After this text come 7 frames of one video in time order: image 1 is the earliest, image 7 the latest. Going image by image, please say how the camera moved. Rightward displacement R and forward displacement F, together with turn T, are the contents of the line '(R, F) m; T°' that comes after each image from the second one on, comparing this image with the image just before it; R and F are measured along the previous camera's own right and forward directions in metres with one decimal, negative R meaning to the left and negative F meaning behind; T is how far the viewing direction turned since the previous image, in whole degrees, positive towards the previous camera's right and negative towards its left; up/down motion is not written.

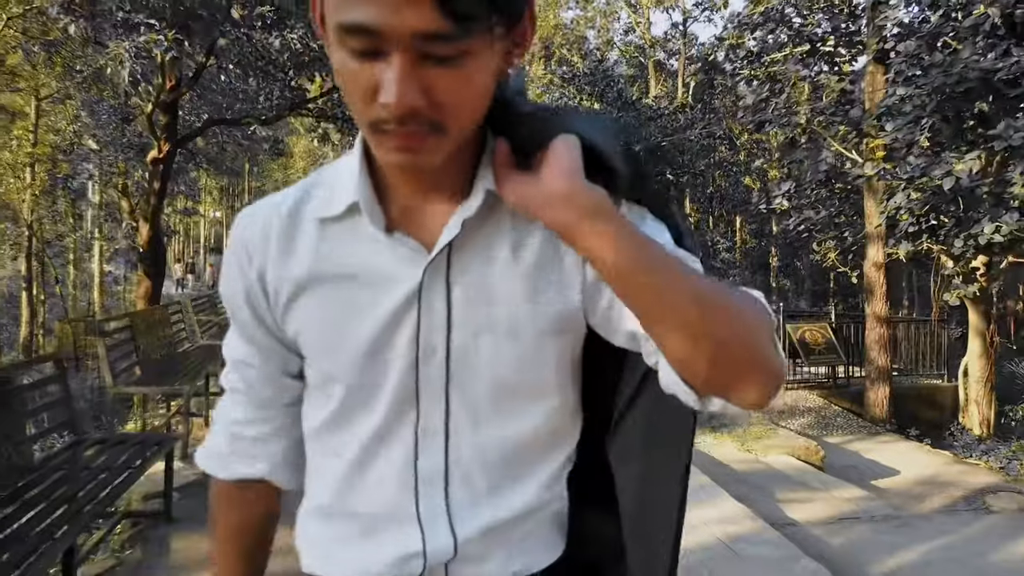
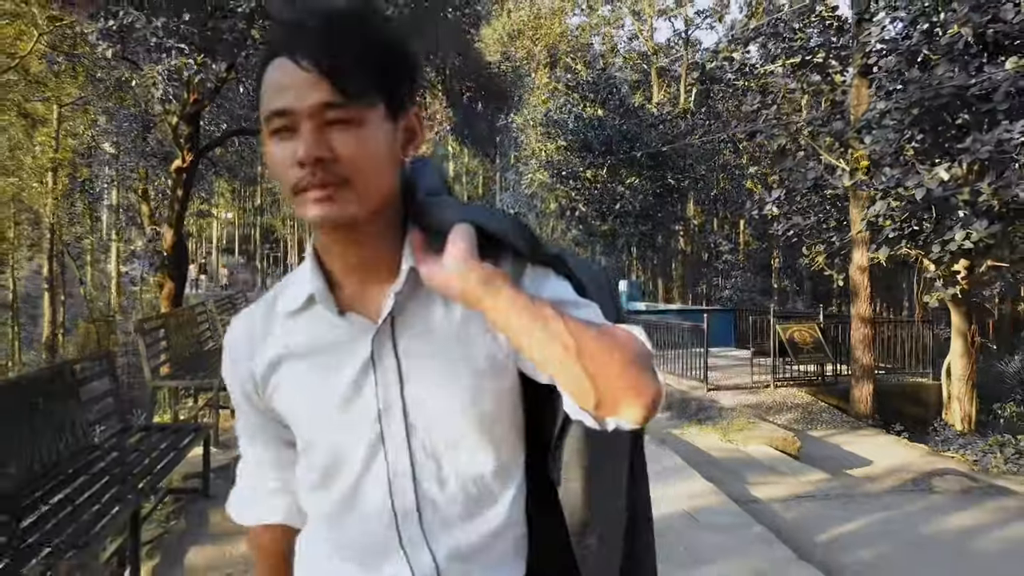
(+0.1, -0.4) m; -1°
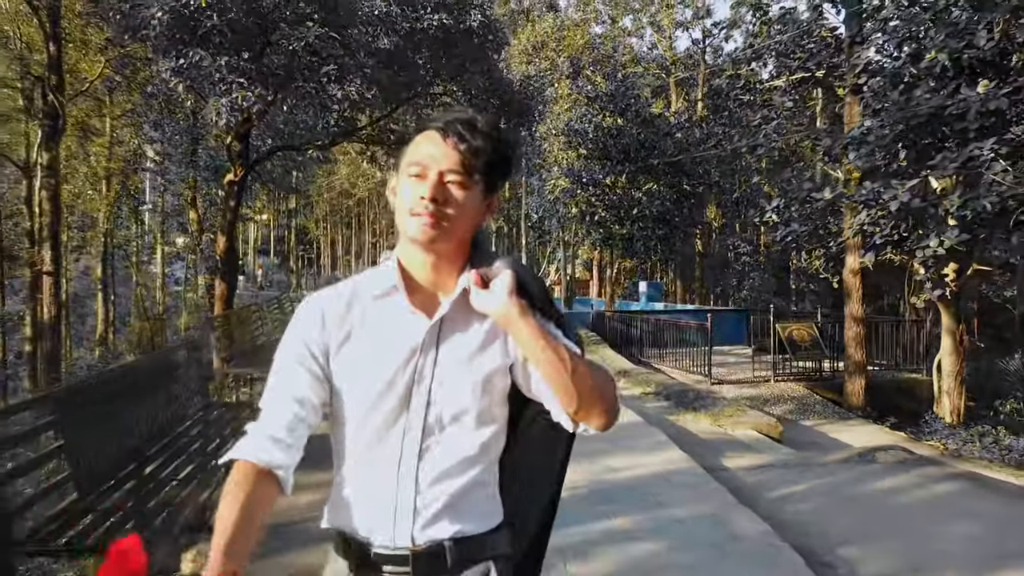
(+0.1, -0.7) m; -2°
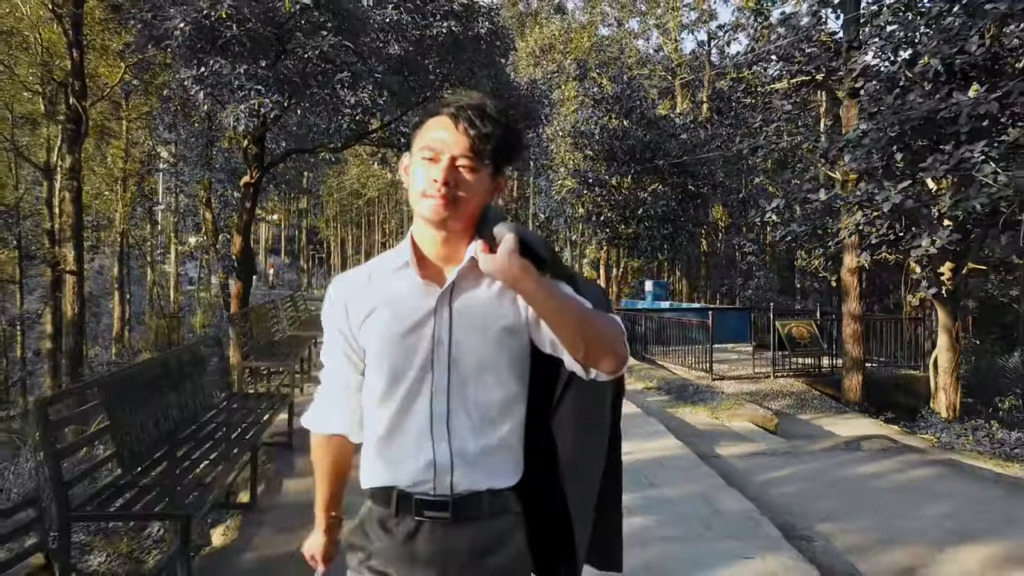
(0.0, -0.3) m; -1°
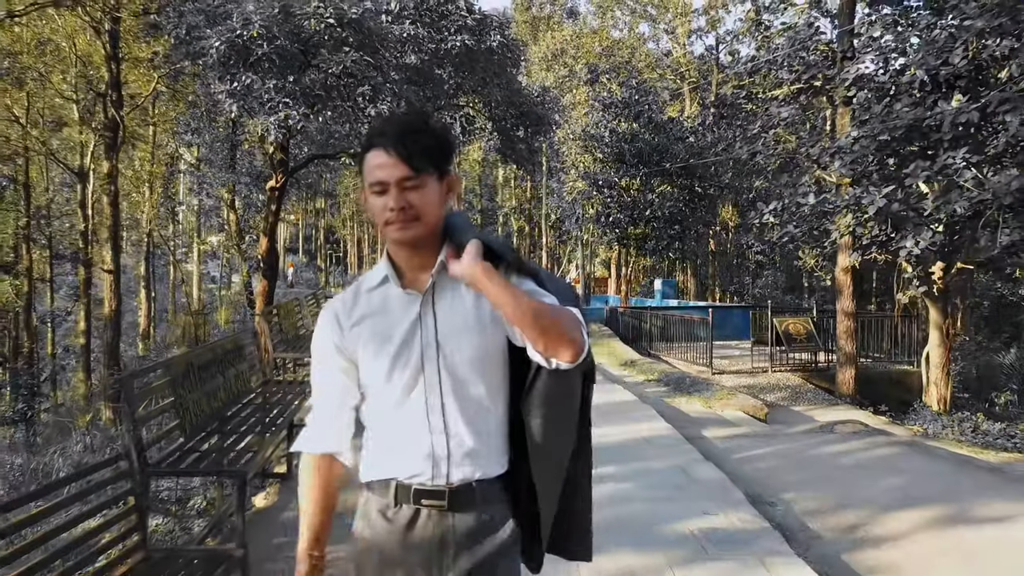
(+0.1, -0.5) m; -1°
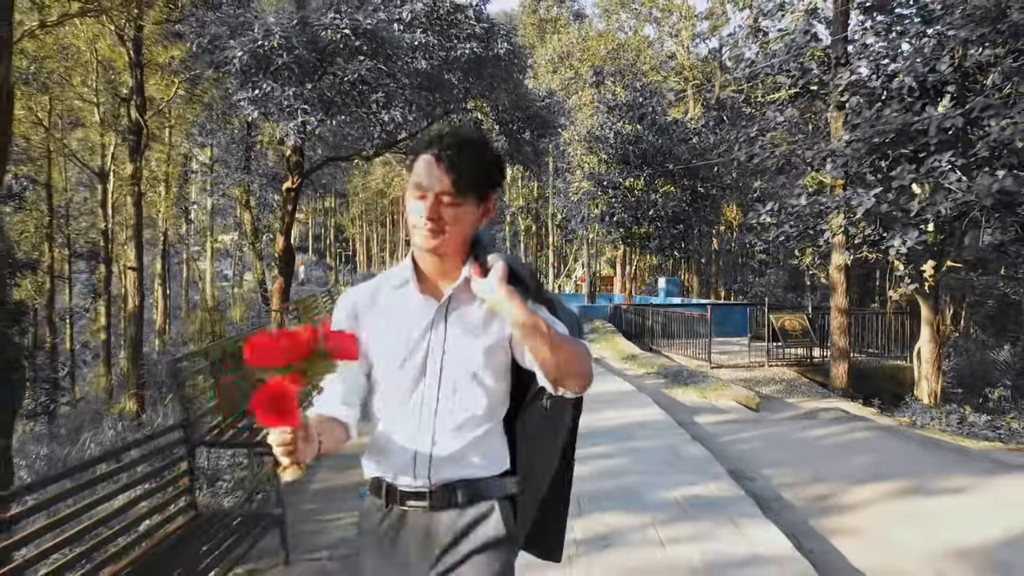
(0.0, -0.4) m; -1°
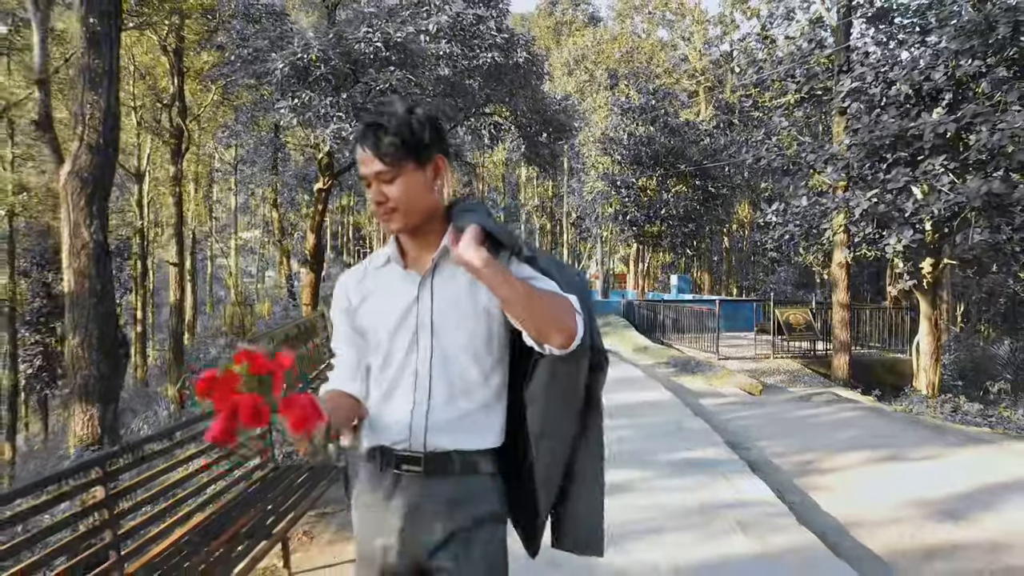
(-0.1, -0.5) m; -1°
